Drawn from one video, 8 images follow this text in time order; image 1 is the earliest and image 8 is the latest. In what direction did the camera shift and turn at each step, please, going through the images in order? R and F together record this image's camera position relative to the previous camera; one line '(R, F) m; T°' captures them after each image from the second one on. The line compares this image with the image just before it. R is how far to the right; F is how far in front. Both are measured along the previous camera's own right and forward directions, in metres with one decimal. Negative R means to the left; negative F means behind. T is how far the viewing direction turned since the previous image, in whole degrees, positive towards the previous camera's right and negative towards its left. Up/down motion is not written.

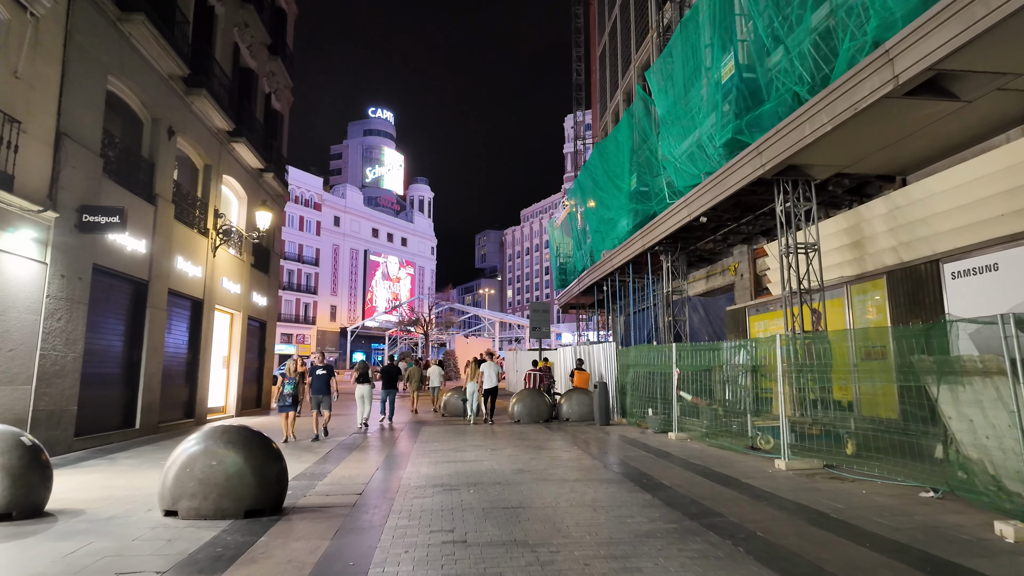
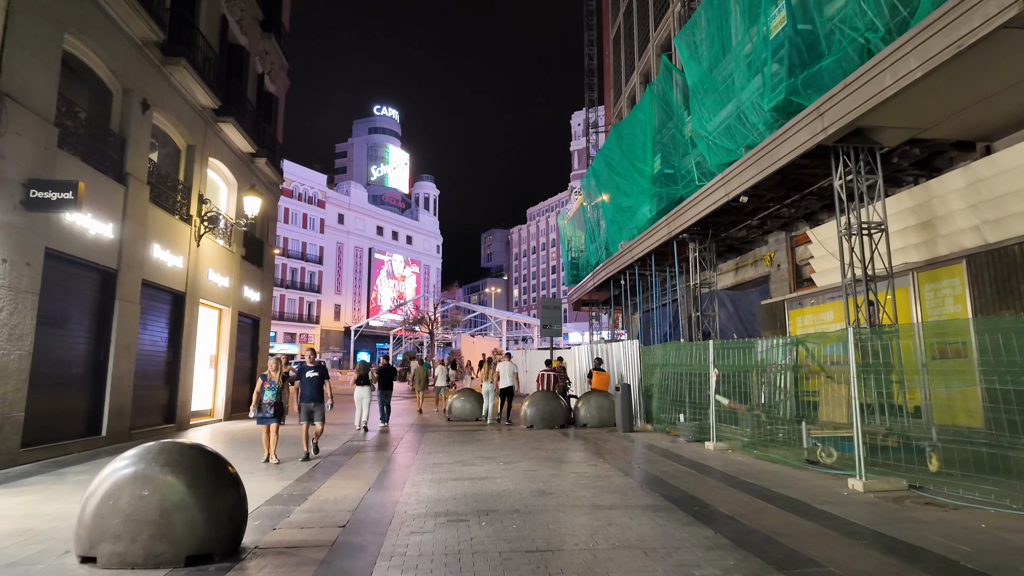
(-0.2, +1.3) m; -1°
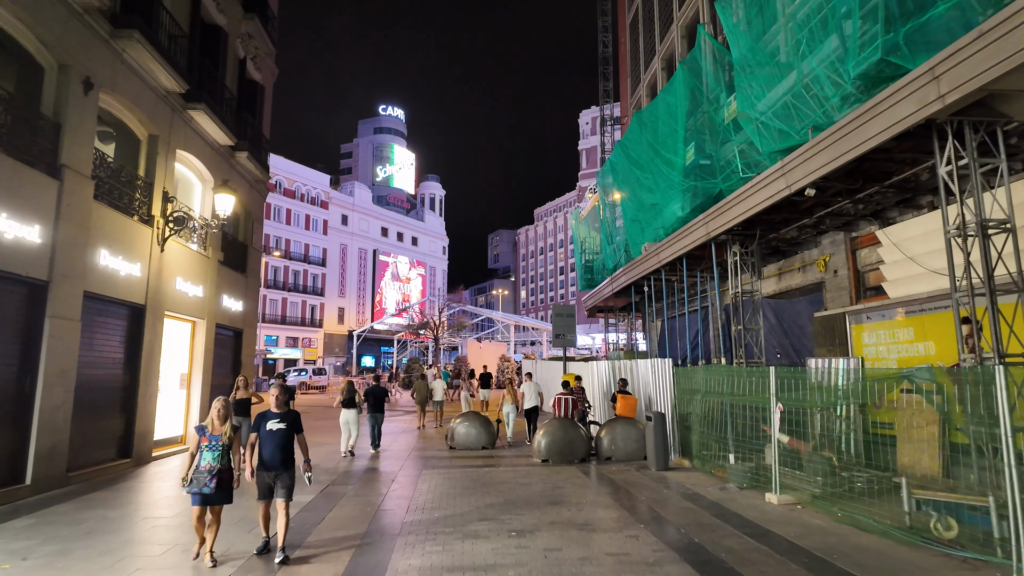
(-0.1, +1.8) m; -1°
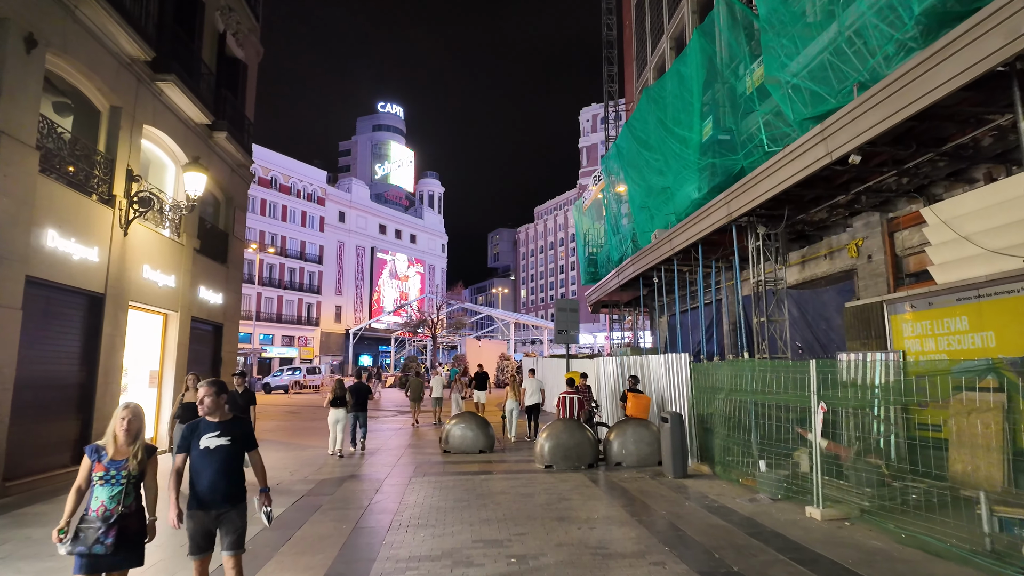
(0.0, +1.1) m; 0°
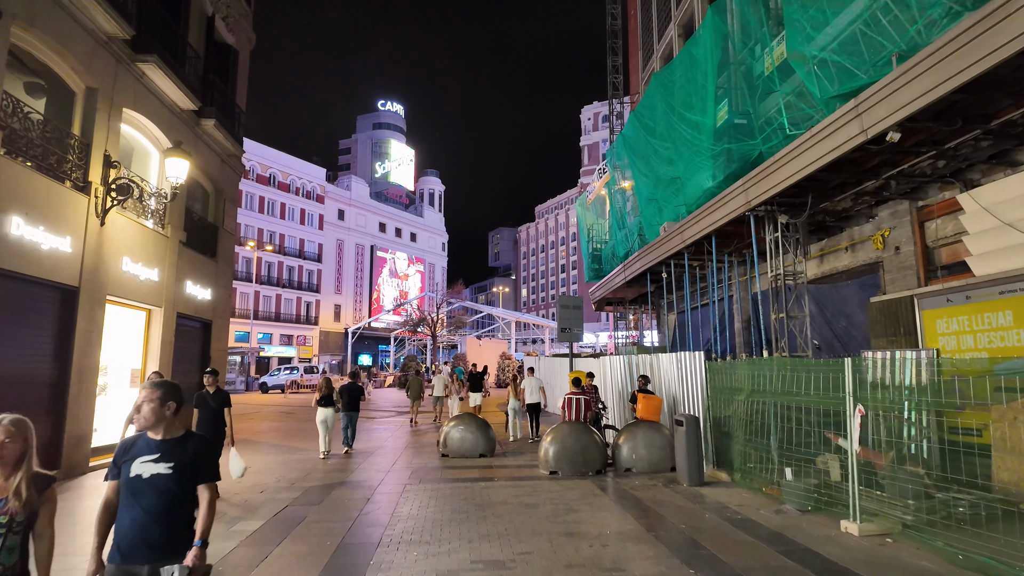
(0.0, +0.7) m; 0°
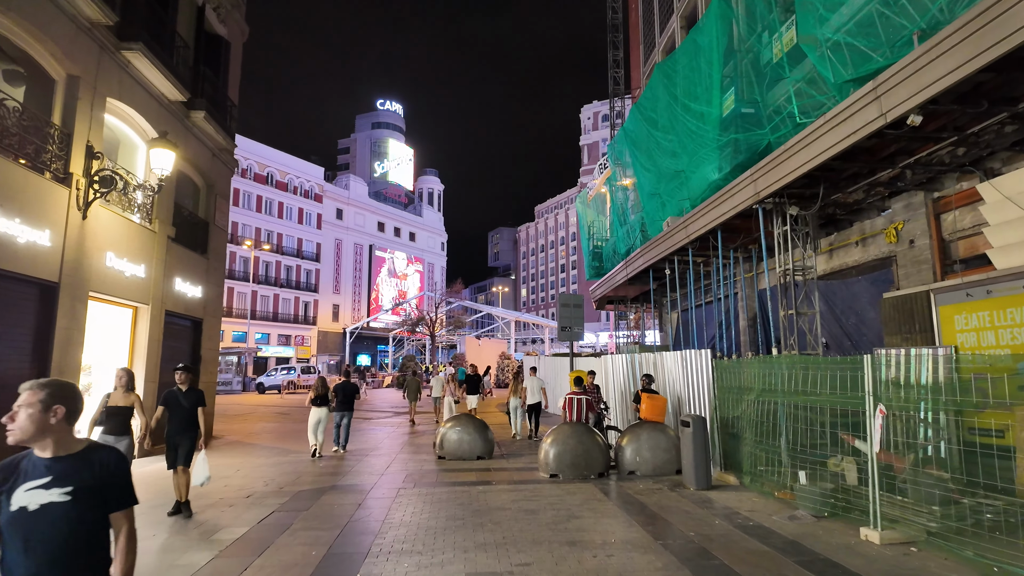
(0.0, +0.4) m; 0°
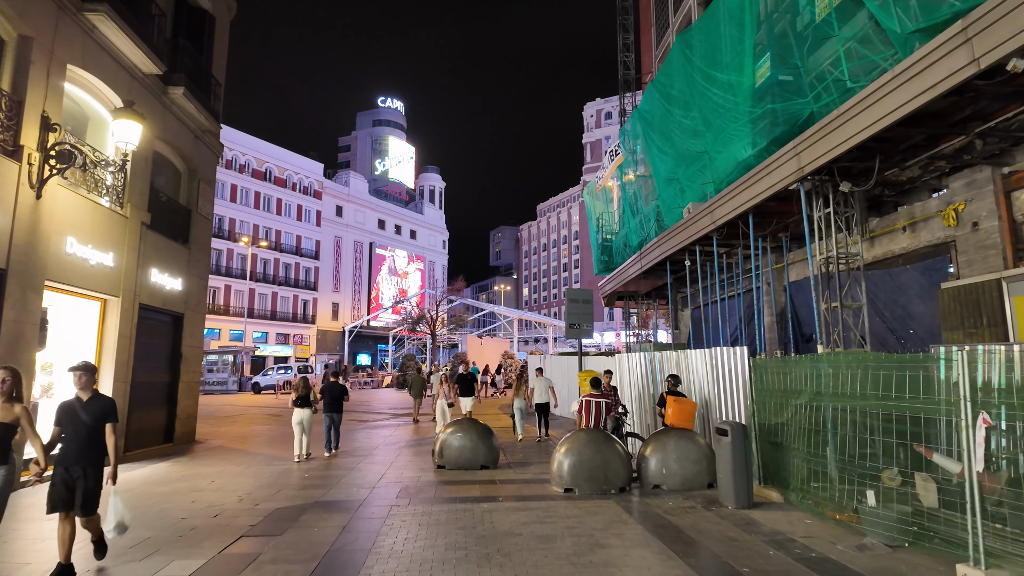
(-0.1, +1.1) m; 0°
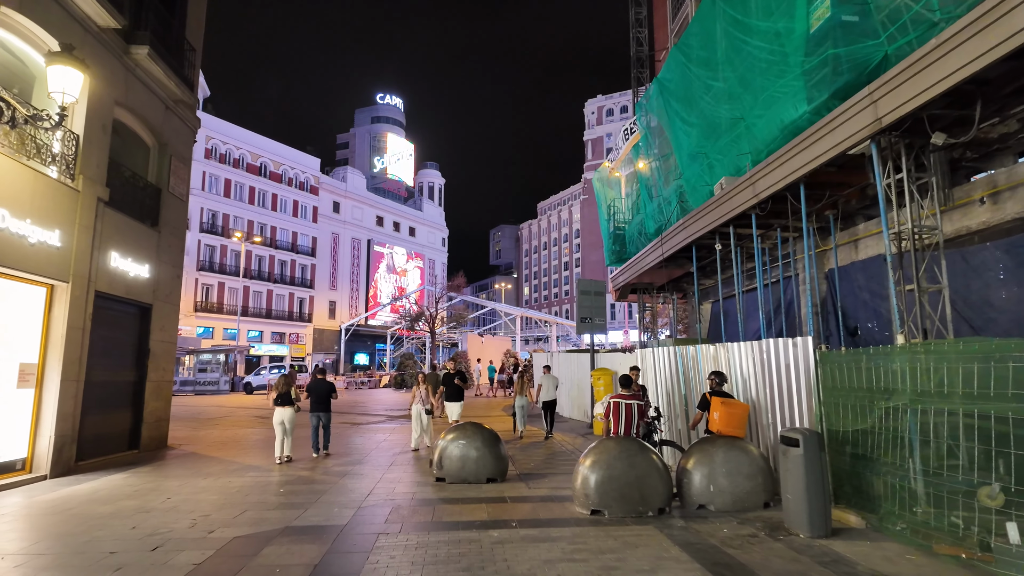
(-0.2, +1.4) m; 0°
